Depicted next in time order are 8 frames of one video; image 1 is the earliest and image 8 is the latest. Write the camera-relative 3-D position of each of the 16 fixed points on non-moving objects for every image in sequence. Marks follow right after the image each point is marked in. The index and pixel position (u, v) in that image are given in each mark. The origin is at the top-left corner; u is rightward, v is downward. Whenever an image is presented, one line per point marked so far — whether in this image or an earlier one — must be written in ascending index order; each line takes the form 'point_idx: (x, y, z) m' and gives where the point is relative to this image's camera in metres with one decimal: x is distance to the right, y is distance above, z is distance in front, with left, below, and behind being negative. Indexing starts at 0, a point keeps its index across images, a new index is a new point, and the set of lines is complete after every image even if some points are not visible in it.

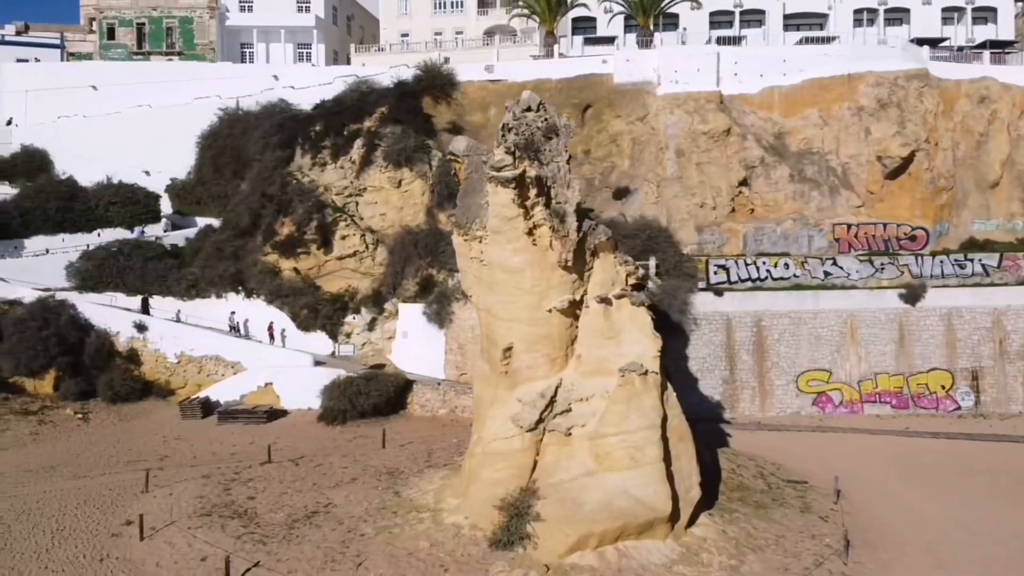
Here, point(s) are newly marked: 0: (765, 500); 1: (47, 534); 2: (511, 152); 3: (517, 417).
0: (+4.5, -3.8, +15.1) m
1: (-7.9, -4.2, +14.3) m
2: (+0.1, +2.2, +13.7) m
3: (+0.2, -2.0, +13.1) m
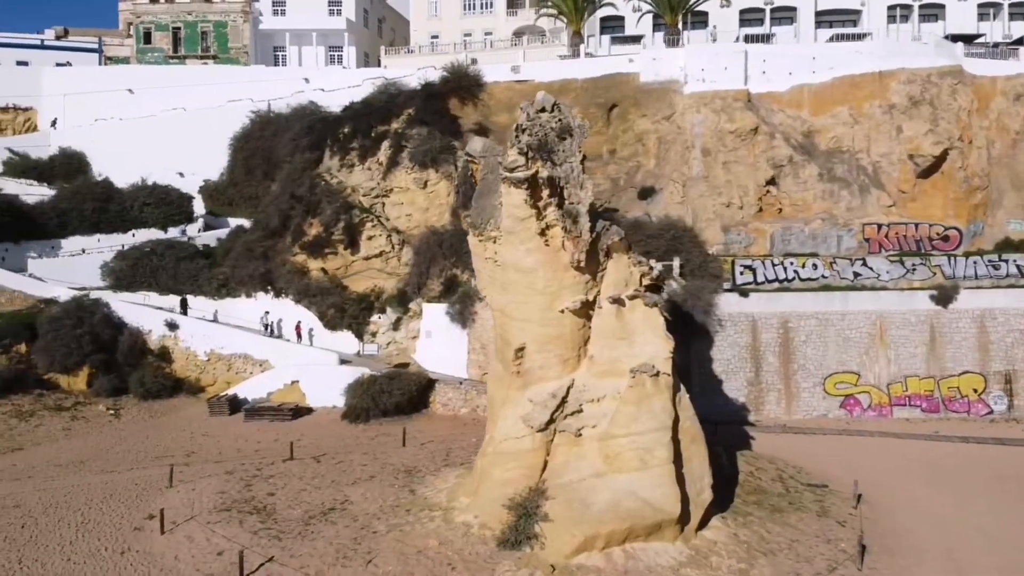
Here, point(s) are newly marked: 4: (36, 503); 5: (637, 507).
0: (+4.7, -3.8, +14.9) m
1: (-7.7, -4.2, +14.7) m
2: (+0.3, +2.2, +13.7) m
3: (+0.3, -2.0, +13.1) m
4: (-9.0, -4.1, +15.9) m
5: (+1.8, -3.1, +12.0) m
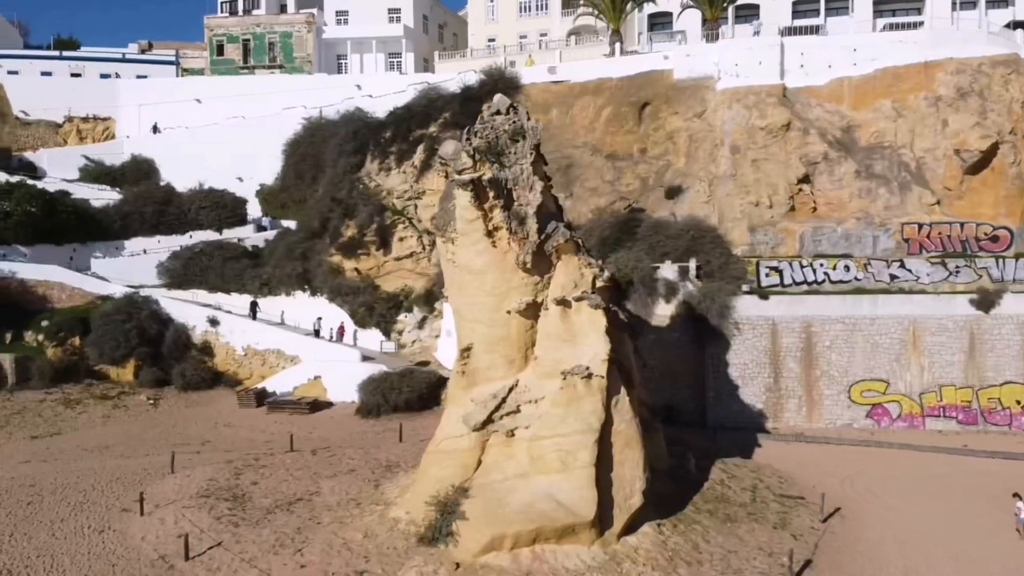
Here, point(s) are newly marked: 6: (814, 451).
0: (+3.8, -3.9, +14.4) m
1: (-8.5, -4.2, +16.0) m
2: (-0.6, +2.2, +13.9) m
3: (-0.7, -2.0, +13.3) m
4: (-9.5, -4.0, +17.3) m
5: (+0.5, -3.1, +12.0) m
6: (+7.0, -3.8, +19.5) m
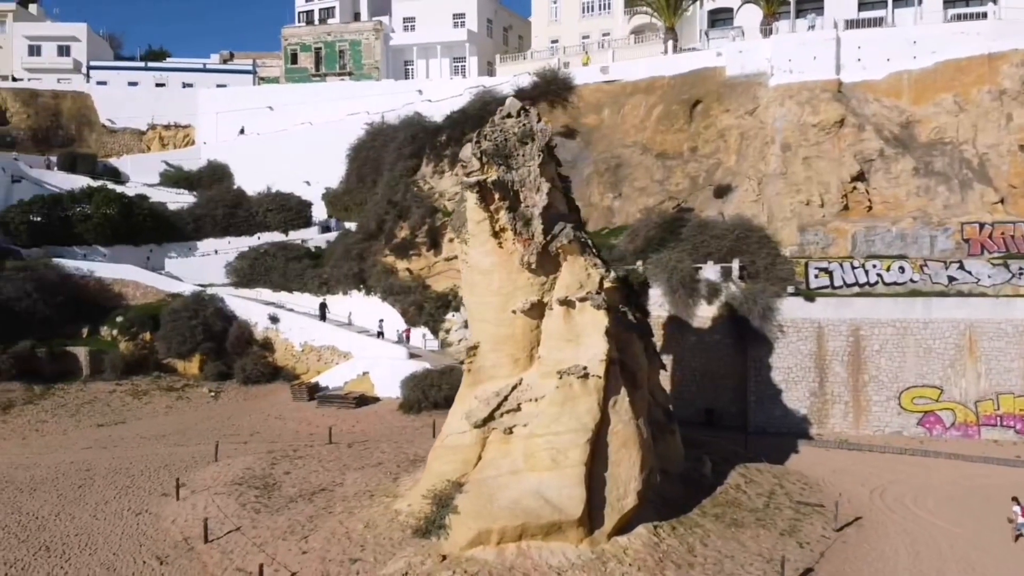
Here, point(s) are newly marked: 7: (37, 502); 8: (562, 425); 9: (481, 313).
0: (+3.9, -3.9, +14.2) m
1: (-8.1, -4.1, +17.2) m
2: (-0.5, +2.2, +14.1) m
3: (-0.7, -2.0, +13.6) m
4: (-9.0, -4.0, +18.6) m
5: (+0.4, -3.1, +12.2) m
6: (+7.6, -3.8, +18.8) m
7: (-9.1, -4.1, +16.2) m
8: (+0.8, -2.1, +12.8) m
9: (-0.5, -0.4, +14.5) m
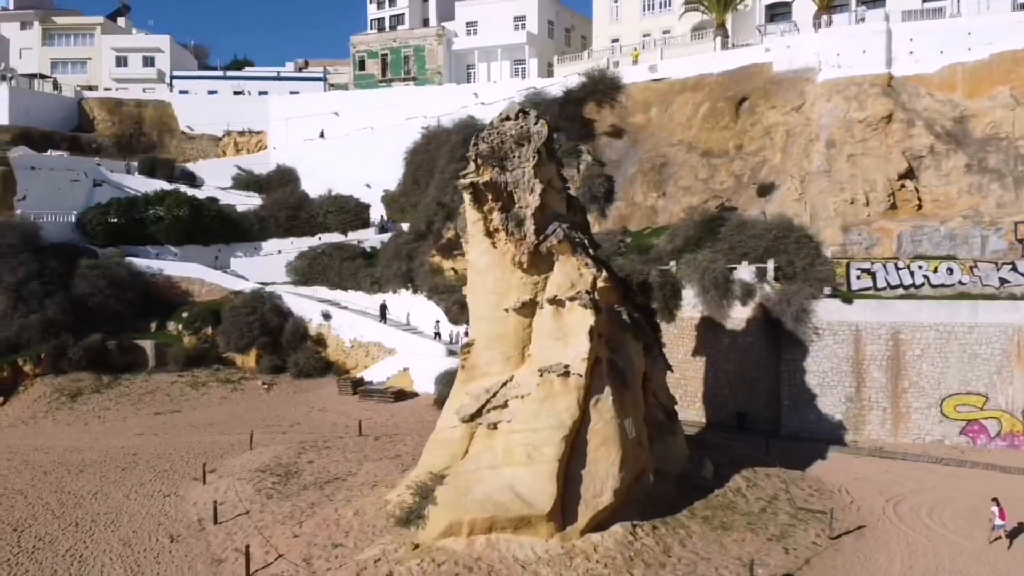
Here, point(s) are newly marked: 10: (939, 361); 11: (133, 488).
0: (+3.7, -3.9, +14.0) m
1: (-7.9, -4.0, +18.4) m
2: (-0.7, +2.2, +14.5) m
3: (-0.9, -2.0, +14.0) m
4: (-8.6, -3.9, +20.0) m
5: (0.0, -3.1, +12.4) m
6: (+8.0, -3.8, +18.2) m
7: (-9.0, -4.0, +17.5) m
8: (+0.4, -2.1, +13.0) m
9: (-0.6, -0.4, +14.9) m
10: (+10.2, -1.7, +20.1) m
11: (-7.9, -4.1, +17.4) m
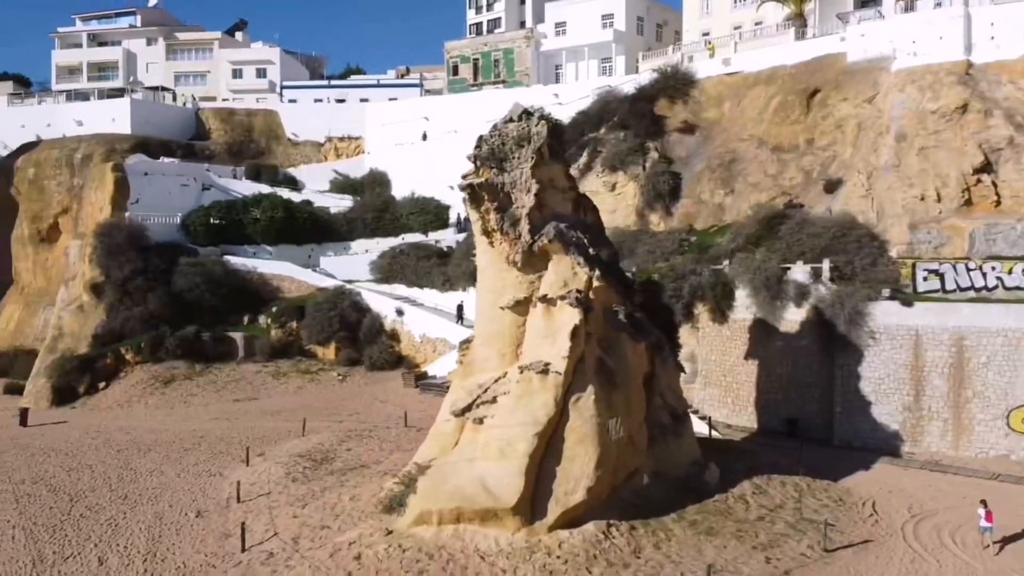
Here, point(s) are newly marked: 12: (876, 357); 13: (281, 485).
0: (+3.5, -3.9, +13.7) m
1: (-7.2, -3.9, +20.0) m
2: (-0.7, +2.3, +14.9) m
3: (-1.1, -2.0, +14.4) m
4: (-7.7, -3.8, +21.7) m
5: (-0.5, -3.1, +12.8) m
6: (+8.4, -3.9, +17.1) m
7: (-8.4, -3.9, +19.3) m
8: (+0.1, -2.1, +13.3) m
9: (-0.7, -0.4, +15.3) m
10: (+10.8, -1.8, +18.5) m
11: (-7.4, -4.0, +19.0) m
12: (+8.5, -1.6, +19.8) m
13: (-4.5, -3.9, +16.8) m
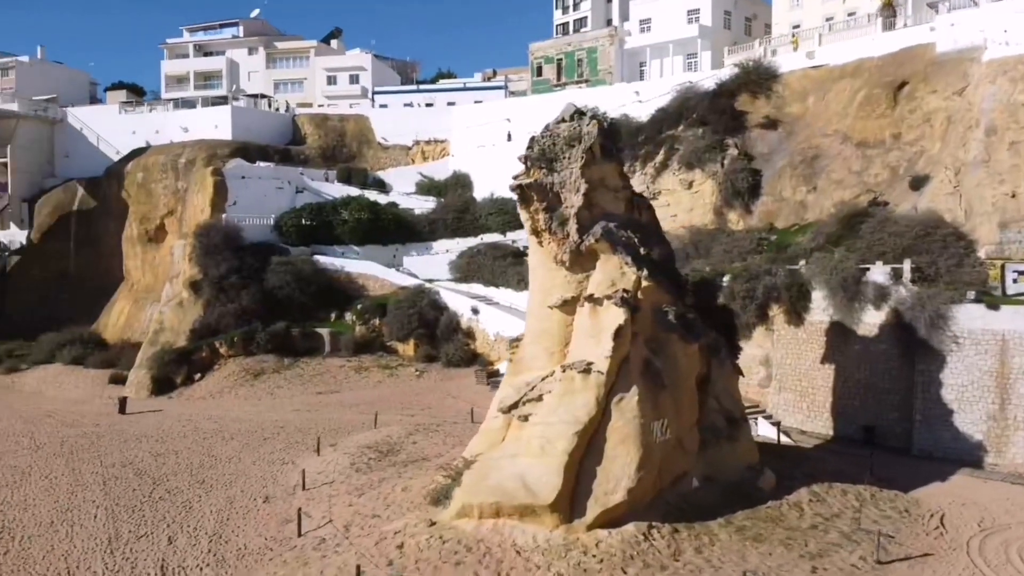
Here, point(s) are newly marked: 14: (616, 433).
0: (+4.2, -3.9, +13.3) m
1: (-5.6, -3.9, +20.9) m
2: (+0.2, +2.3, +15.1) m
3: (-0.3, -1.9, +14.7) m
4: (-5.9, -3.7, +22.7) m
5: (+0.1, -3.1, +12.9) m
6: (+9.4, -3.9, +16.1) m
7: (-7.0, -3.9, +20.4) m
8: (+0.7, -2.0, +13.4) m
9: (+0.3, -0.4, +15.4) m
10: (+12.1, -1.8, +17.2) m
11: (-5.9, -4.0, +20.0) m
12: (+10.0, -1.6, +18.8) m
13: (-3.4, -3.9, +17.4) m
14: (+1.6, -2.3, +13.2) m
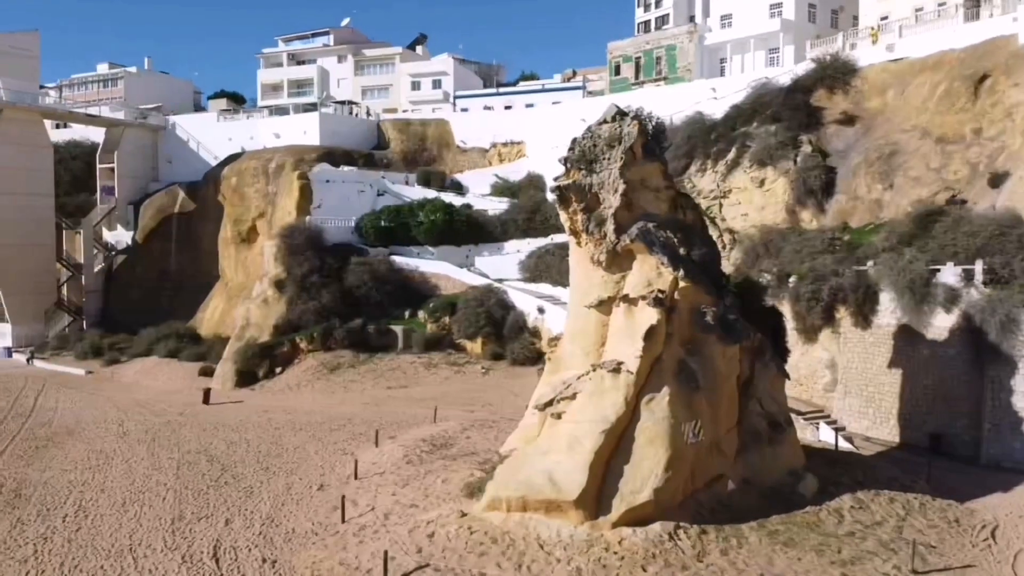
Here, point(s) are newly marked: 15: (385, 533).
0: (+4.6, -3.9, +13.1) m
1: (-4.2, -3.9, +21.9) m
2: (+0.9, +2.3, +15.3) m
3: (+0.4, -1.9, +15.0) m
4: (-4.3, -3.7, +23.6) m
5: (+0.5, -3.1, +13.2) m
6: (+10.2, -4.0, +15.2) m
7: (-5.6, -3.8, +21.5) m
8: (+1.2, -2.1, +13.6) m
9: (+1.0, -0.4, +15.7) m
10: (+13.0, -1.9, +16.0) m
11: (-4.6, -3.9, +20.9) m
12: (+11.1, -1.7, +17.9) m
13: (-2.4, -3.9, +18.1) m
14: (+2.1, -2.3, +13.3) m
15: (-2.1, -4.0, +13.8) m
